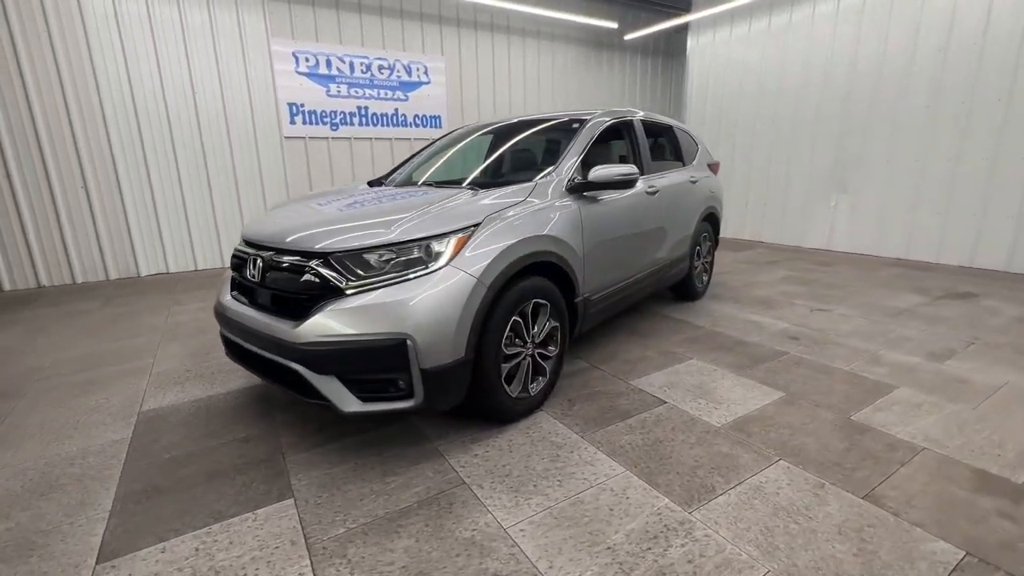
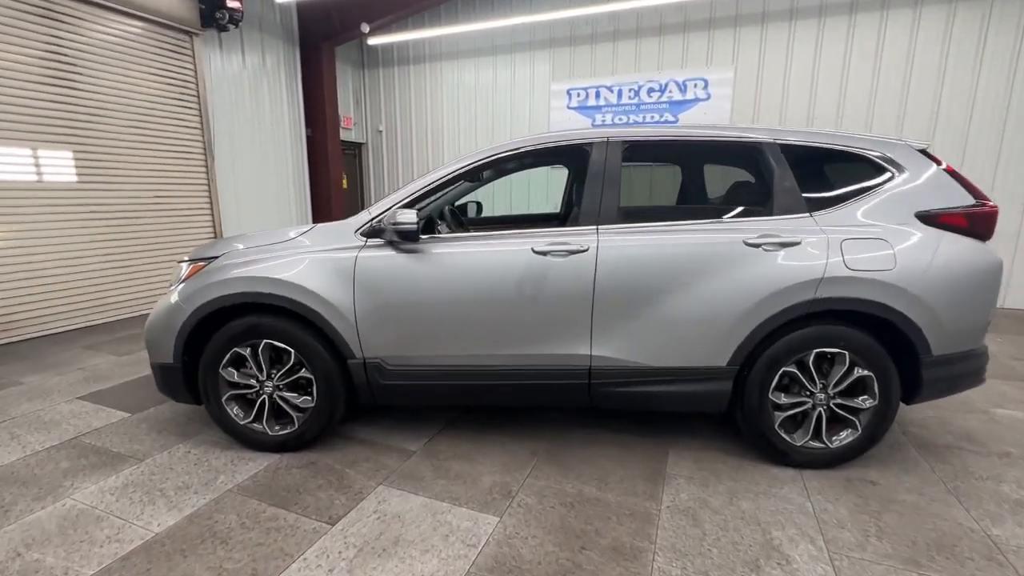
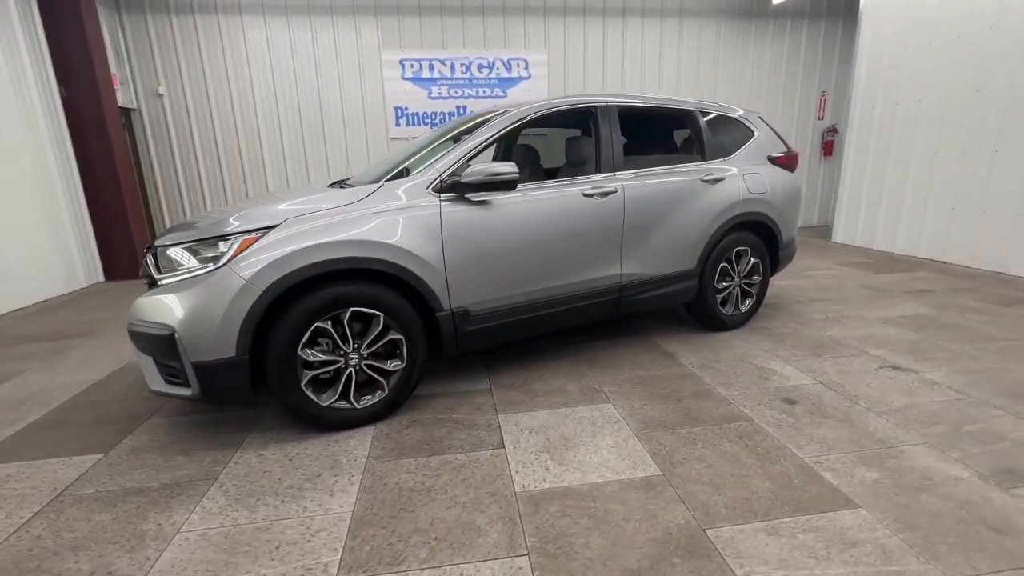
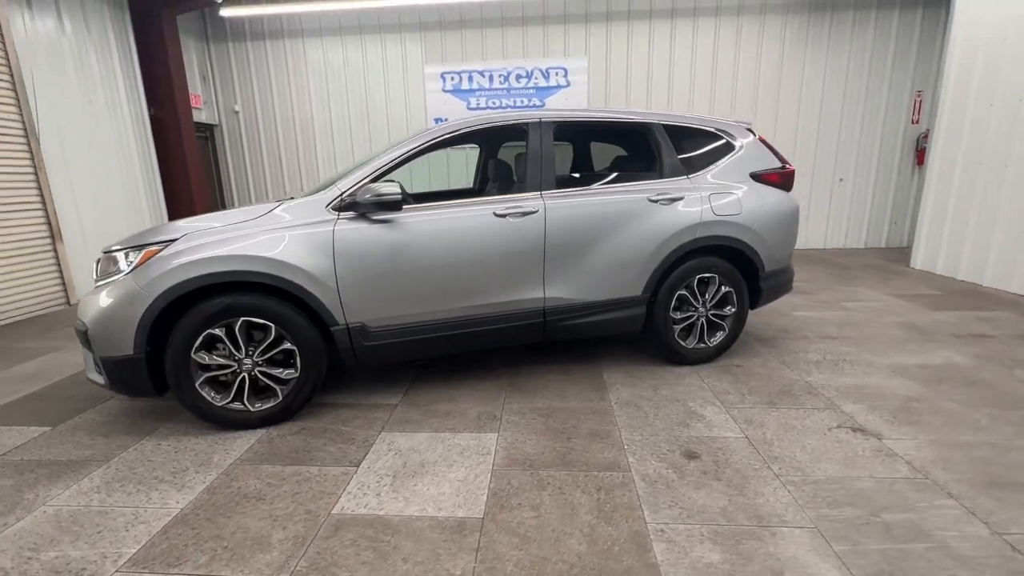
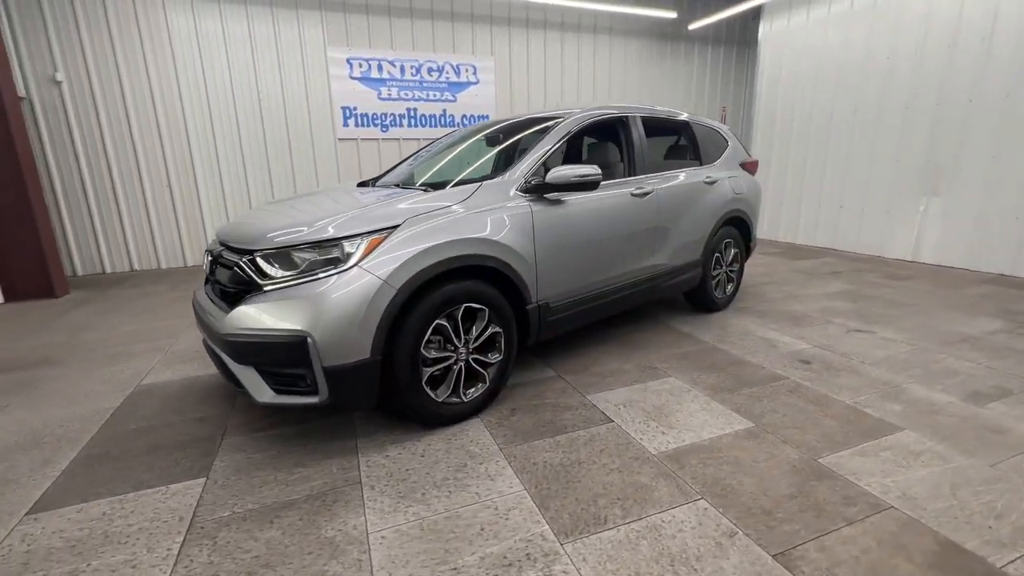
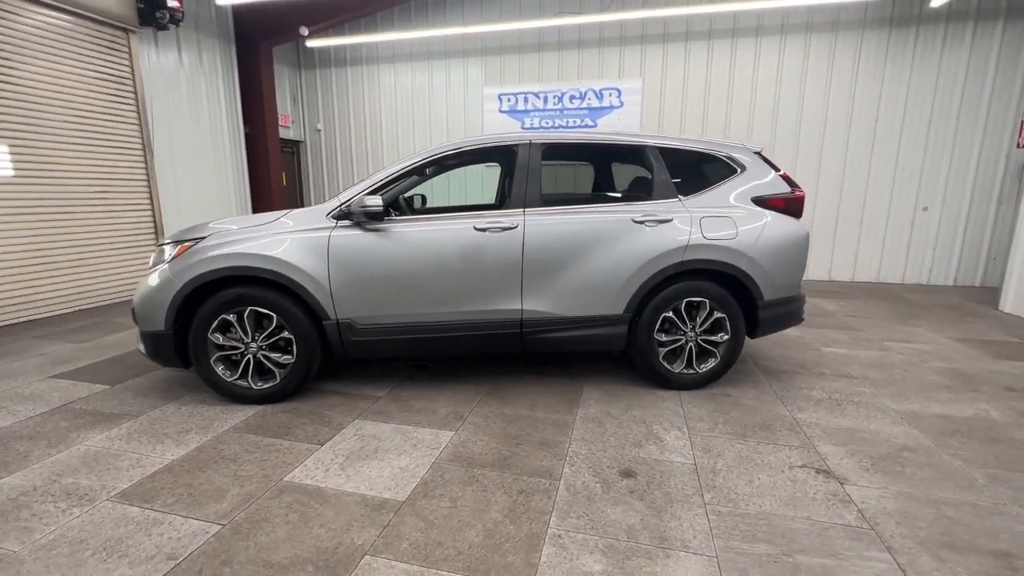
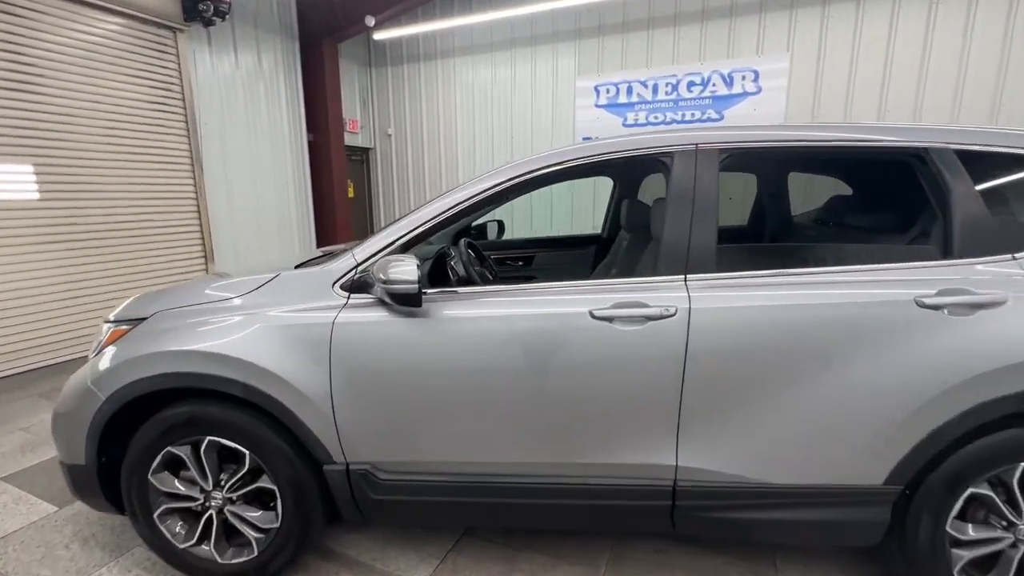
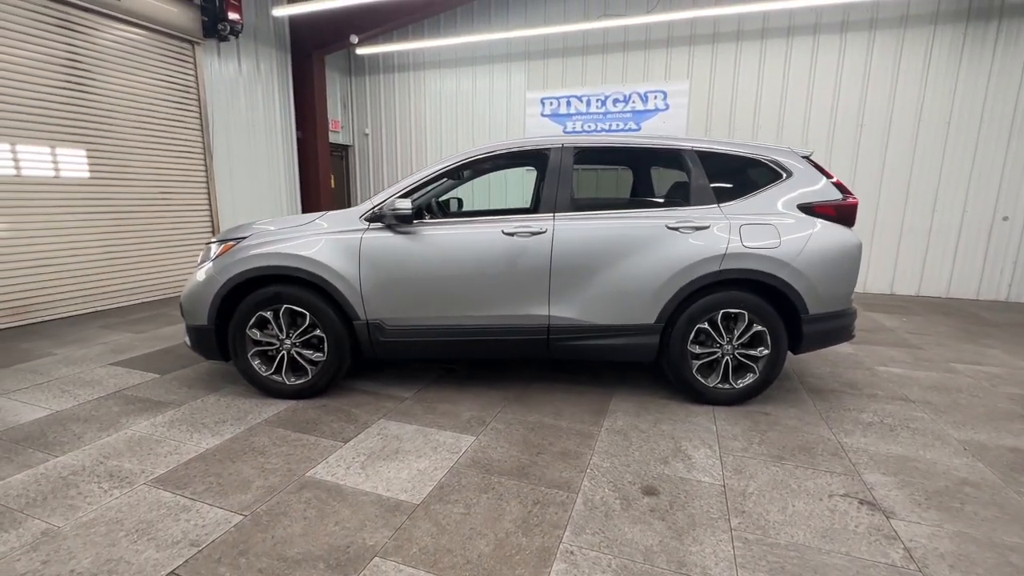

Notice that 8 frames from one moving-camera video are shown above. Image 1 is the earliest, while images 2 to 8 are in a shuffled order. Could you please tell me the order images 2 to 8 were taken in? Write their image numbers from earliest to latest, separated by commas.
5, 3, 4, 6, 8, 2, 7
